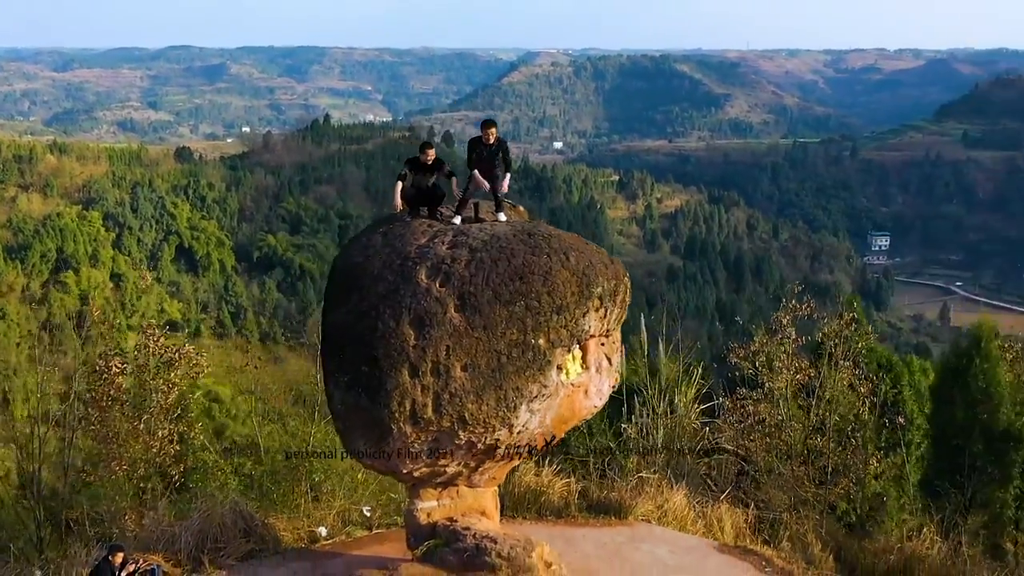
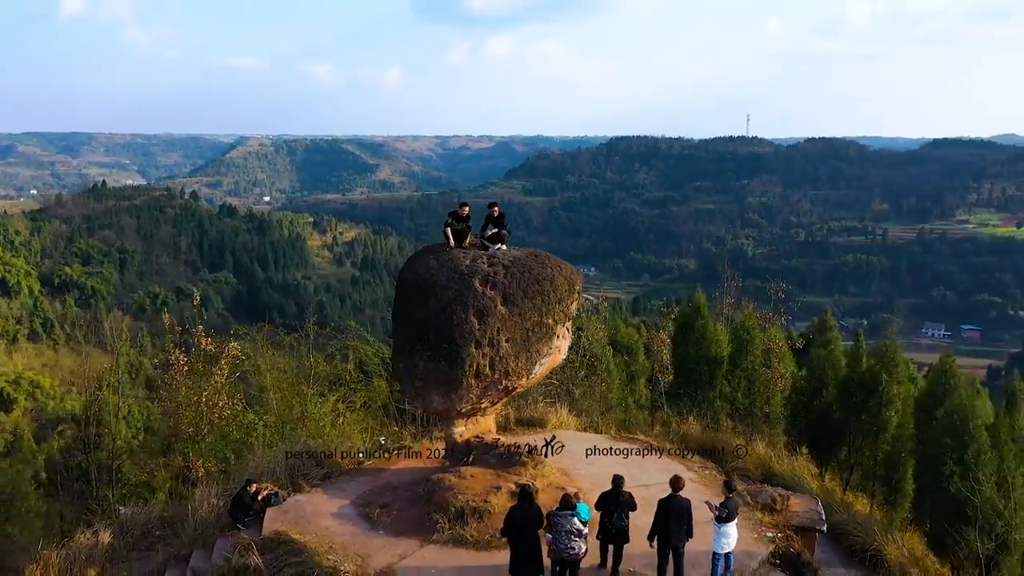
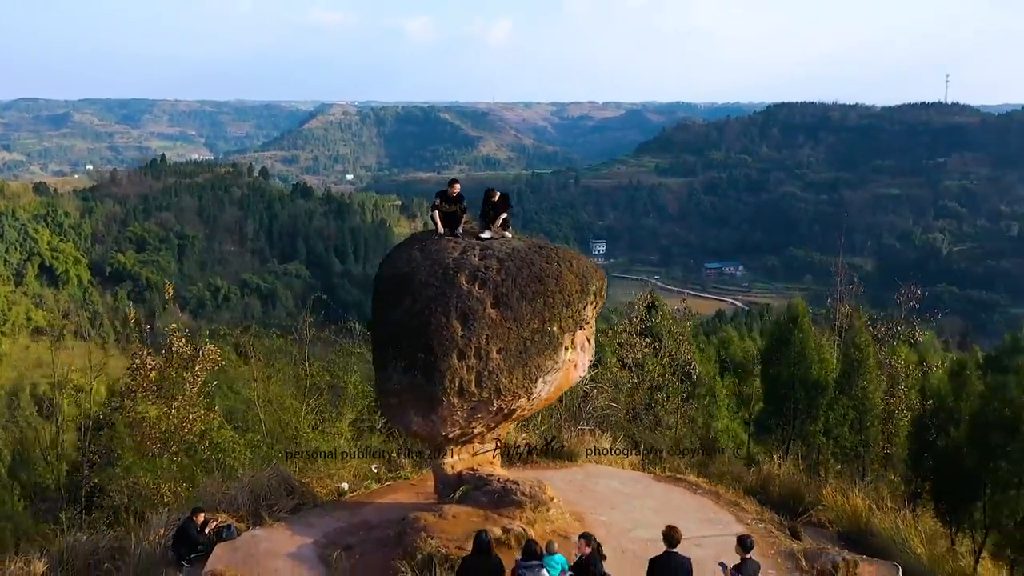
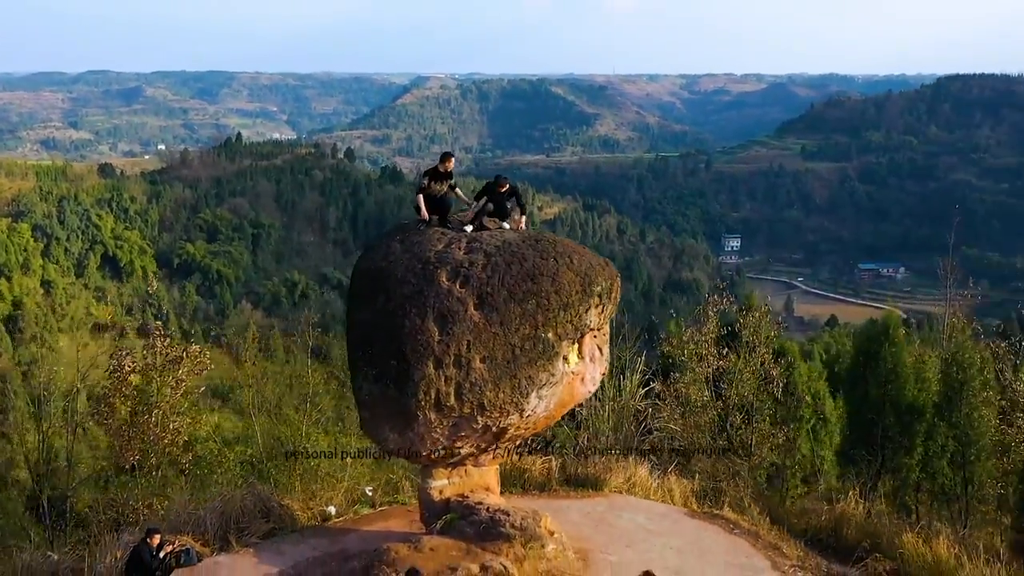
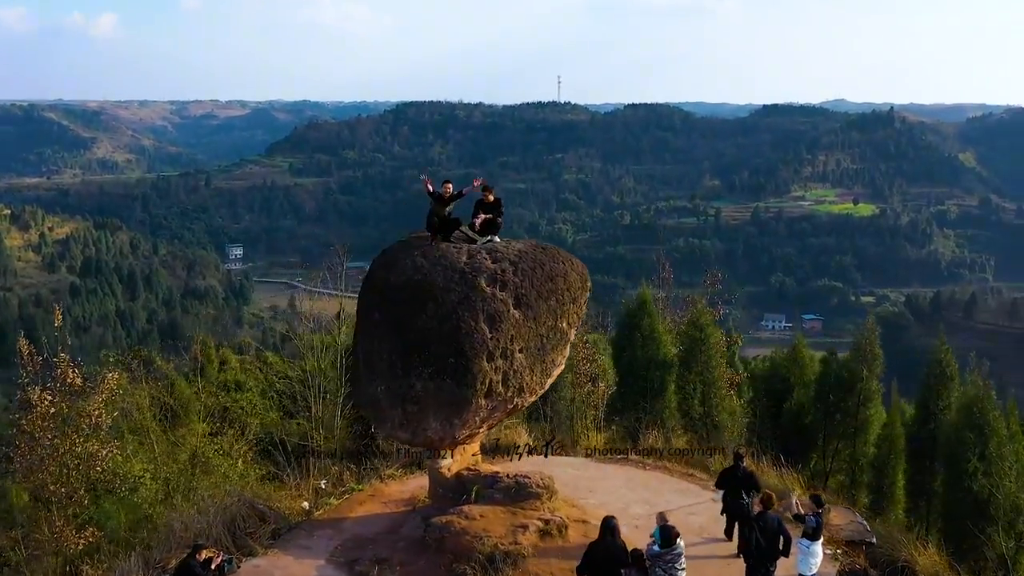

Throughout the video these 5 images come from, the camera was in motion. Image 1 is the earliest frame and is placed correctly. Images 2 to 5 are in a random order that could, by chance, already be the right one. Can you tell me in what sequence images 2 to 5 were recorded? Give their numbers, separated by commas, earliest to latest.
4, 3, 2, 5
